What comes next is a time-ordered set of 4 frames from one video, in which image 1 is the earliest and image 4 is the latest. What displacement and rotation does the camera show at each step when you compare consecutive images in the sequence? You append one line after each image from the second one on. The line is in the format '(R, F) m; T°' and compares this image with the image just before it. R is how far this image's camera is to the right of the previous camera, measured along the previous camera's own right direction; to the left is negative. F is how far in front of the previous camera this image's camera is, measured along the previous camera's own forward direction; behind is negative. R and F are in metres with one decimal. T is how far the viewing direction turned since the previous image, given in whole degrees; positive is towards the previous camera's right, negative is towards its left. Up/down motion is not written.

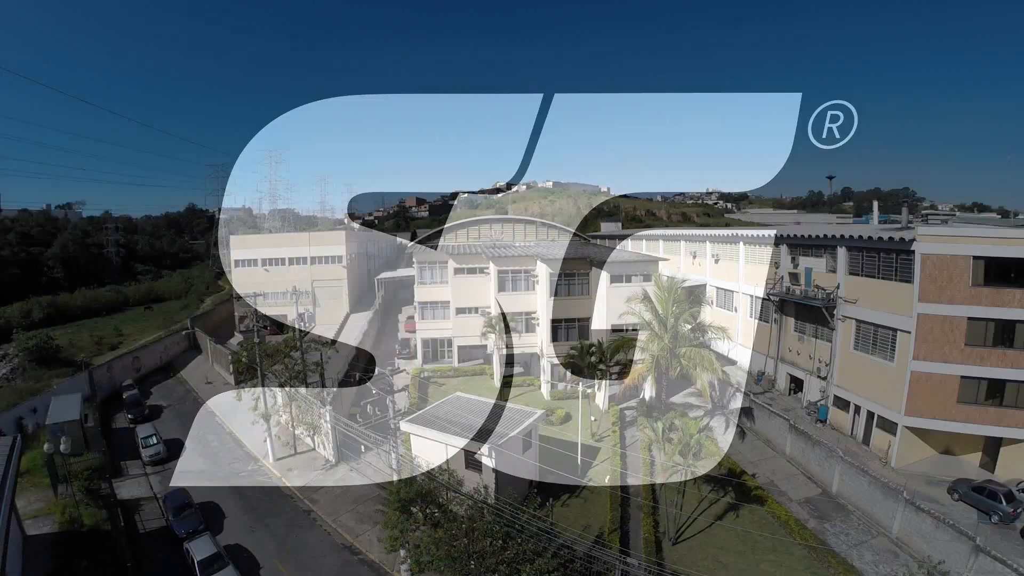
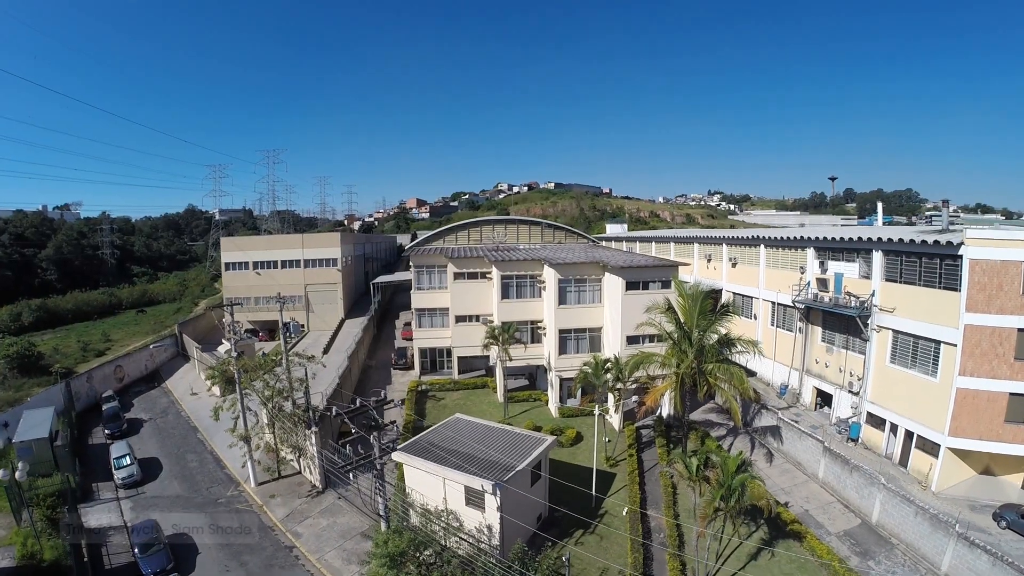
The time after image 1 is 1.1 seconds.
(-0.2, +2.2) m; 0°
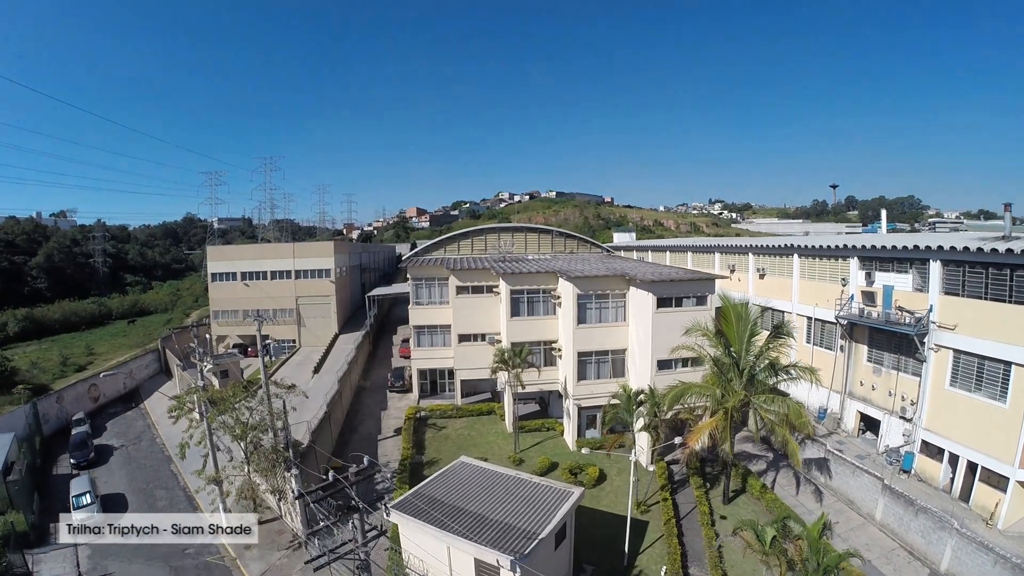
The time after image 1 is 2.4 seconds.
(-0.5, +2.7) m; 0°
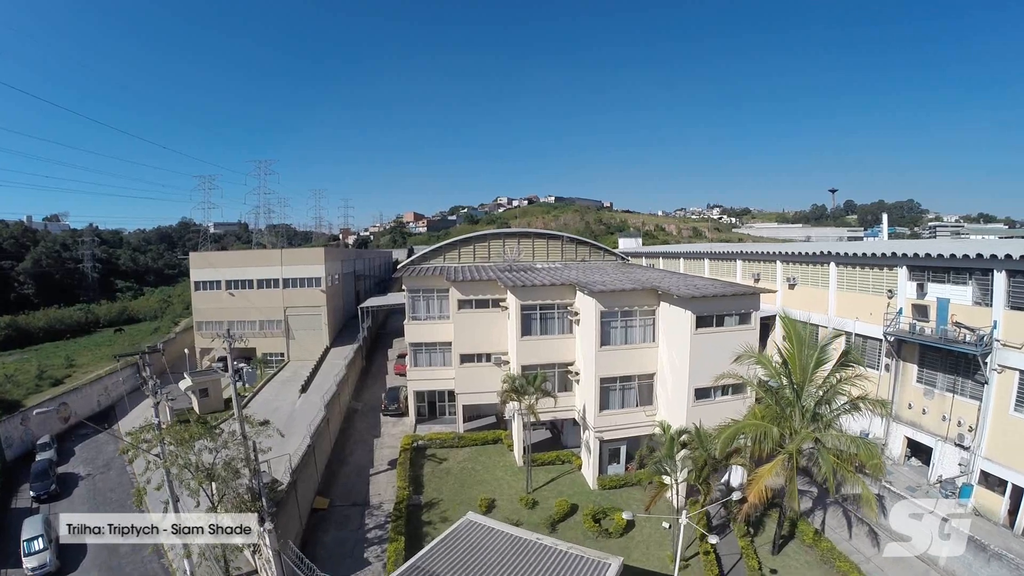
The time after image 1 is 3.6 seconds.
(-0.5, +2.5) m; 0°
